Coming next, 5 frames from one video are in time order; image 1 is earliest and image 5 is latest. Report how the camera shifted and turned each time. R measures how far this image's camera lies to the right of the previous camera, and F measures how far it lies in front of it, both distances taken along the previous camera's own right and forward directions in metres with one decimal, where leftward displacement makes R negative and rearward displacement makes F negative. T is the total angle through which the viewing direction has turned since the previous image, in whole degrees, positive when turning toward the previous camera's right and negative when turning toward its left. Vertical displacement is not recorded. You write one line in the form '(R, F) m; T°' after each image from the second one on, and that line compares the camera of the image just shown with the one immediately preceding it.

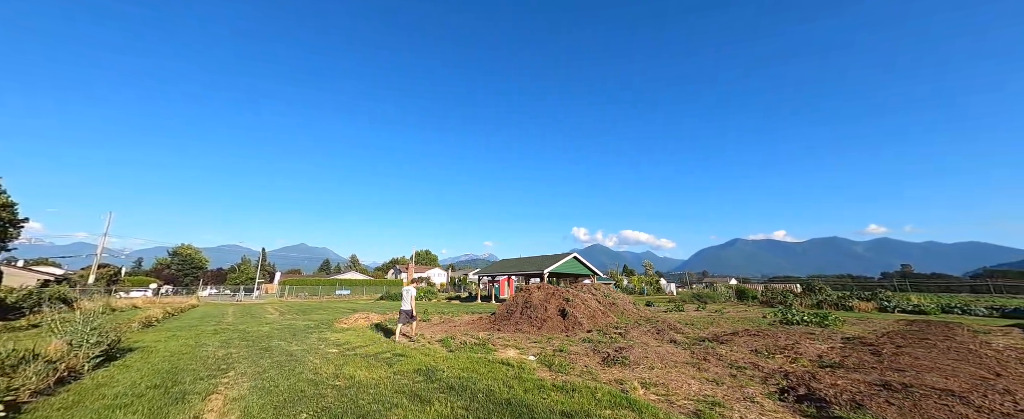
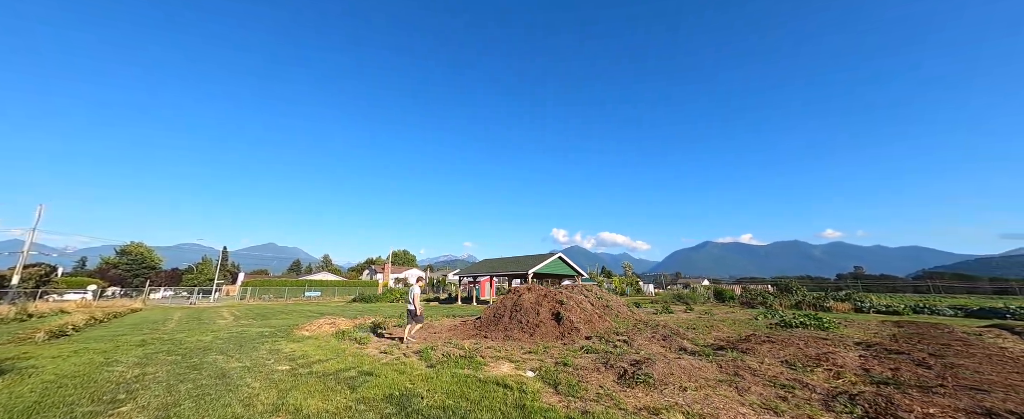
(-0.3, +1.2) m; +3°
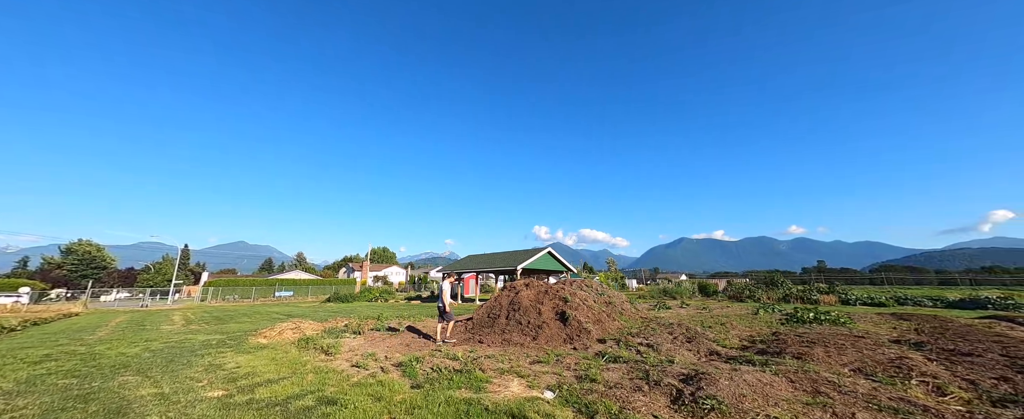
(-0.4, +1.3) m; +3°
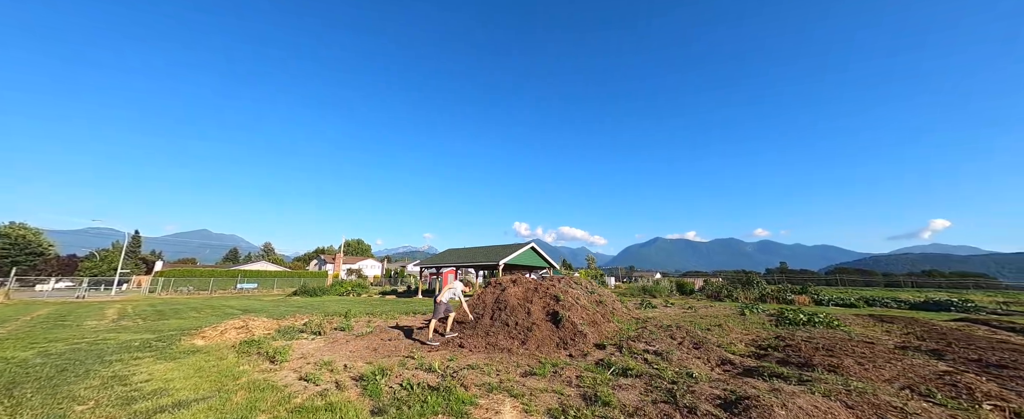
(-0.2, +1.0) m; +3°
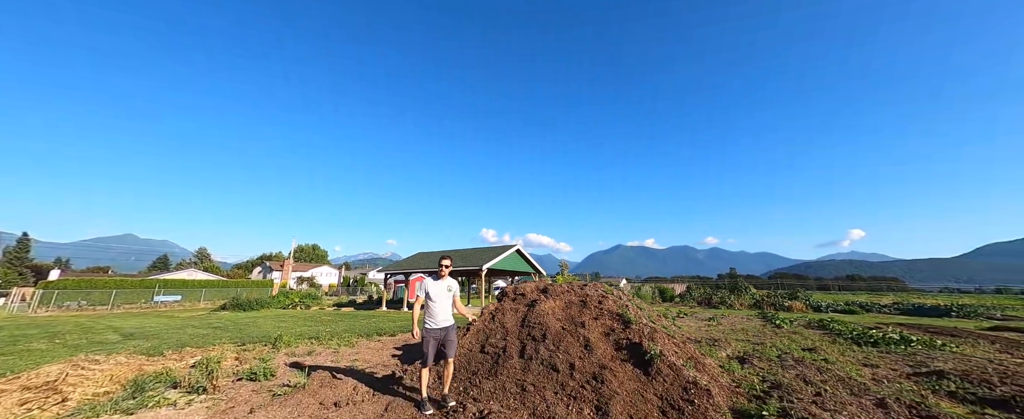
(-1.0, +3.2) m; +5°
